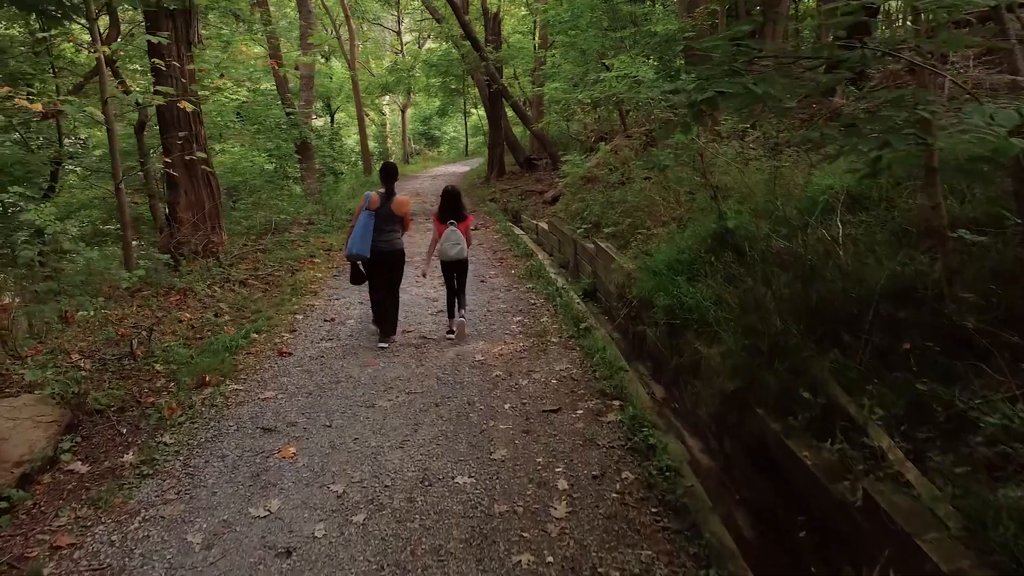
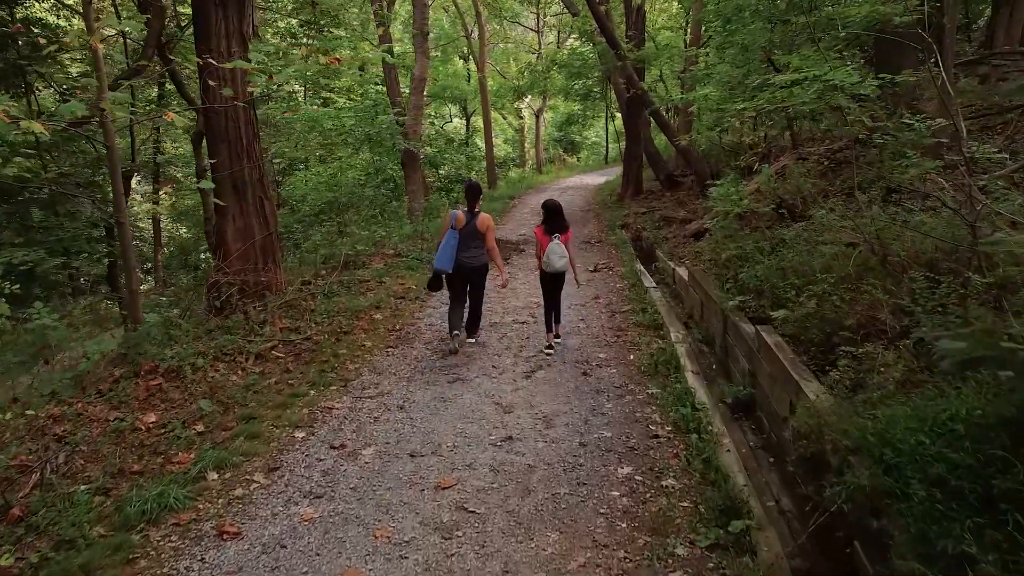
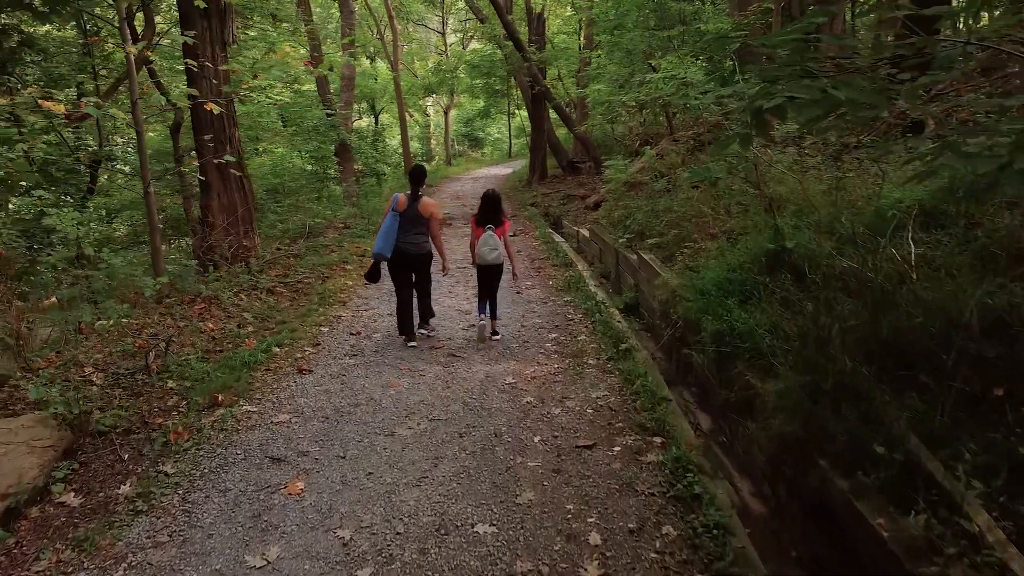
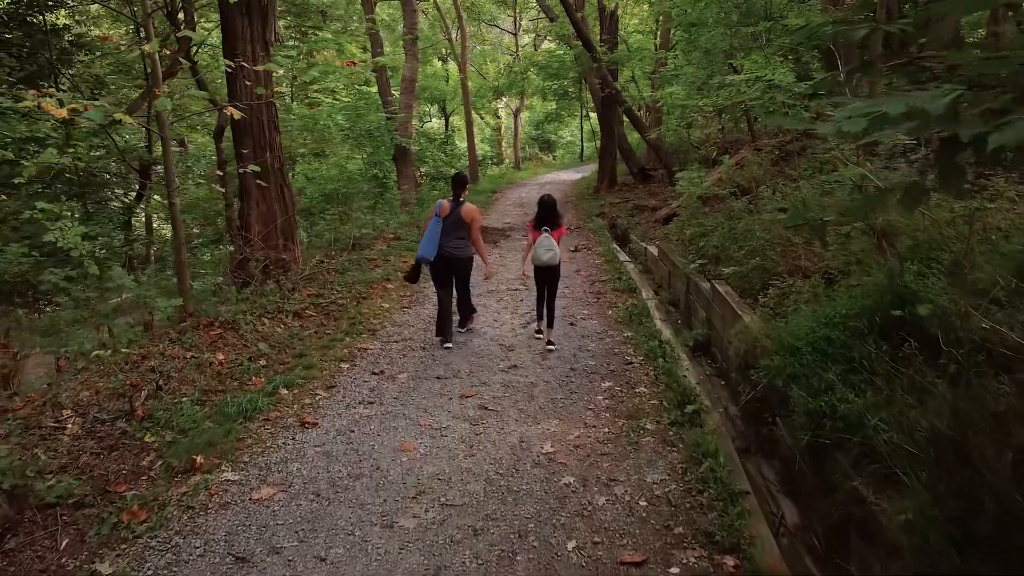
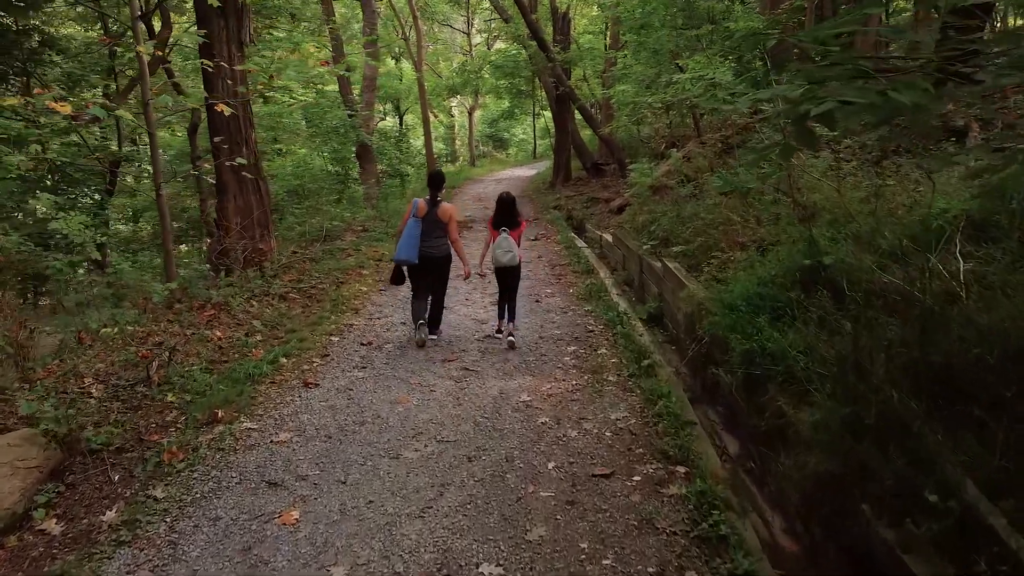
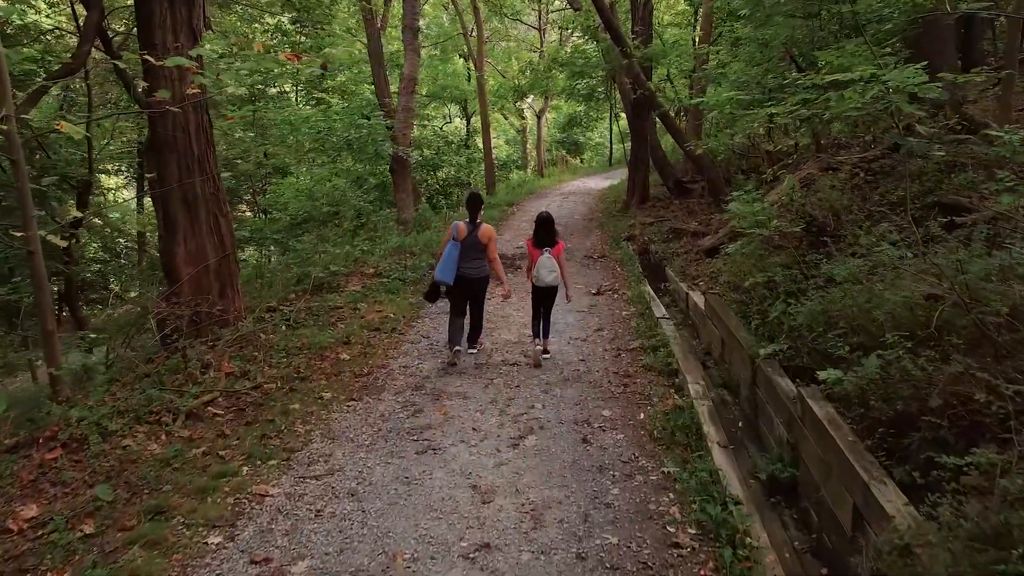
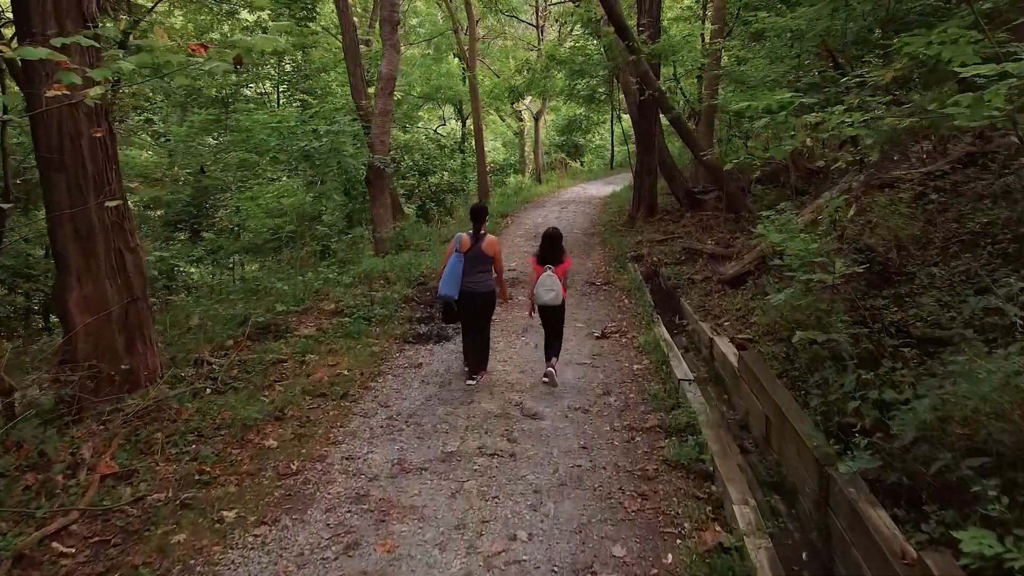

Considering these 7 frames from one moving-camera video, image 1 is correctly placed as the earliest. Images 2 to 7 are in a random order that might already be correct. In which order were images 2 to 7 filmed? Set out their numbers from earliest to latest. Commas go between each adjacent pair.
3, 5, 4, 2, 6, 7
